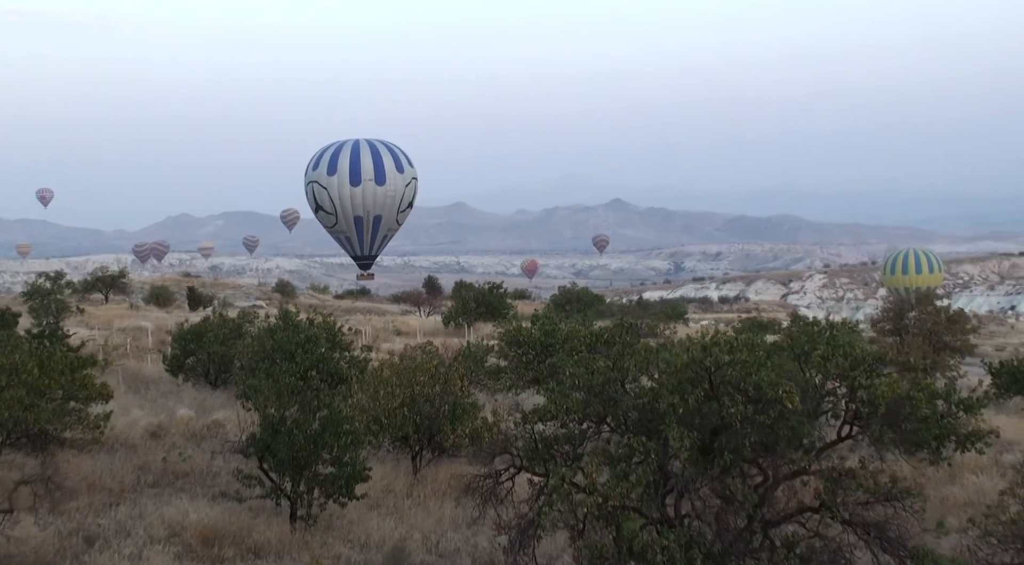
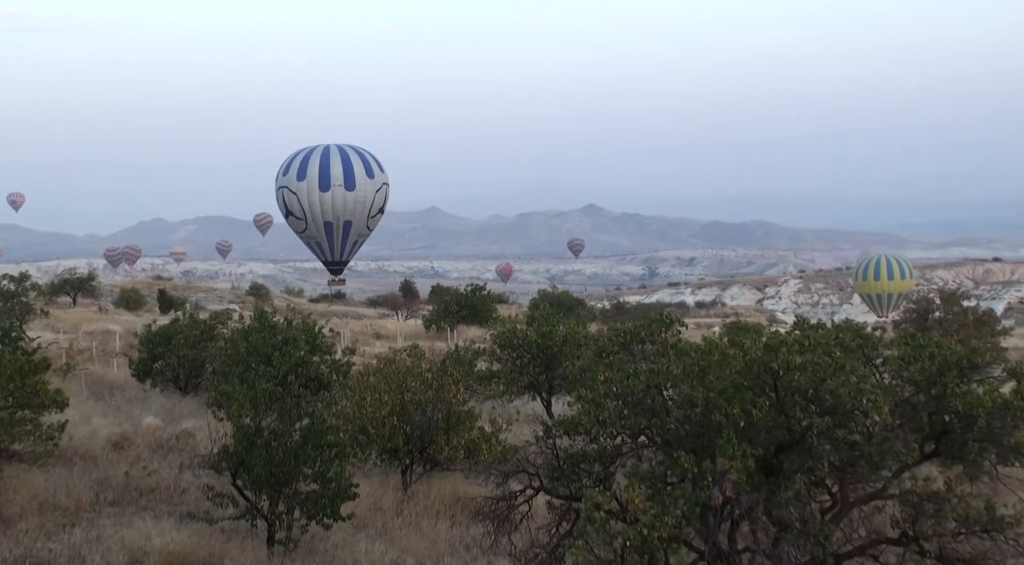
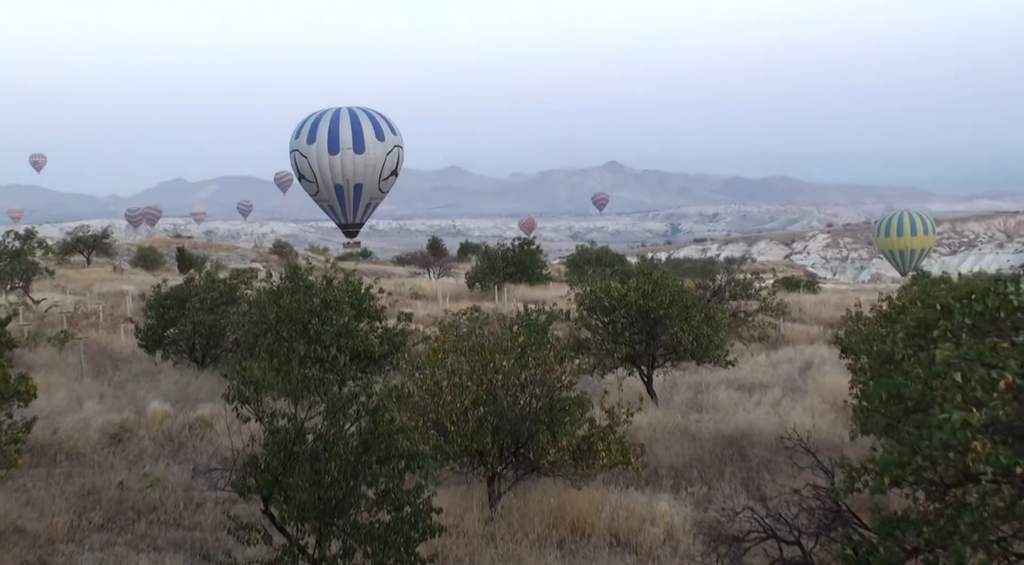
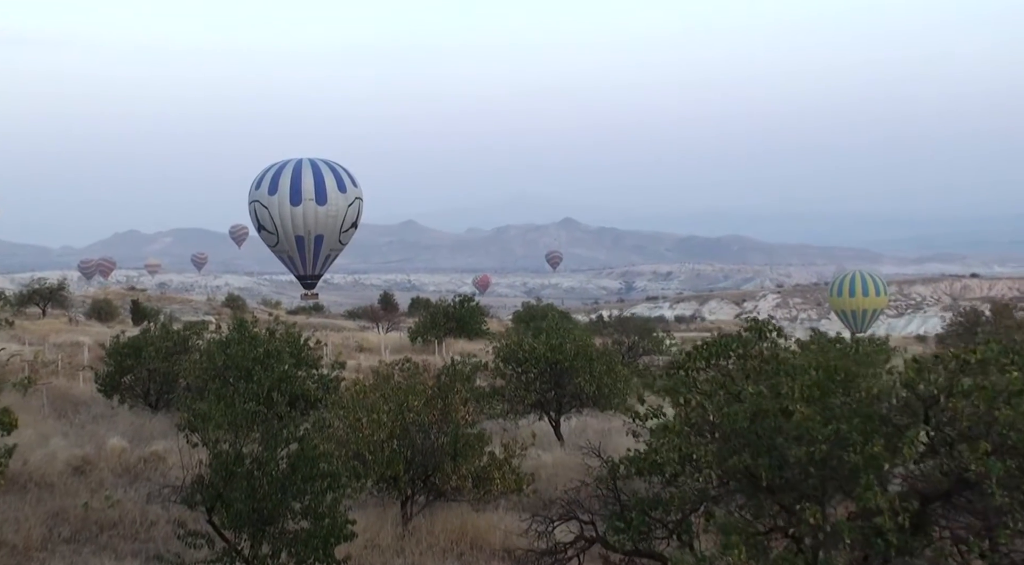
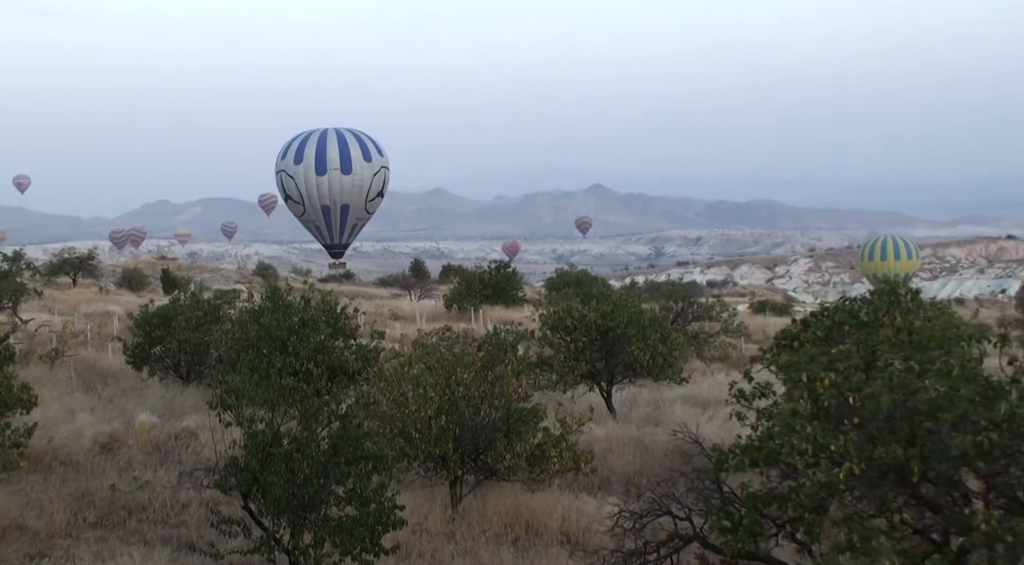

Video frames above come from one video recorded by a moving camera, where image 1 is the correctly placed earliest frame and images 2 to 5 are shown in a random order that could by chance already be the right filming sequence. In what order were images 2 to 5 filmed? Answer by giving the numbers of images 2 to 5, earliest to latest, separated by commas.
2, 4, 5, 3
